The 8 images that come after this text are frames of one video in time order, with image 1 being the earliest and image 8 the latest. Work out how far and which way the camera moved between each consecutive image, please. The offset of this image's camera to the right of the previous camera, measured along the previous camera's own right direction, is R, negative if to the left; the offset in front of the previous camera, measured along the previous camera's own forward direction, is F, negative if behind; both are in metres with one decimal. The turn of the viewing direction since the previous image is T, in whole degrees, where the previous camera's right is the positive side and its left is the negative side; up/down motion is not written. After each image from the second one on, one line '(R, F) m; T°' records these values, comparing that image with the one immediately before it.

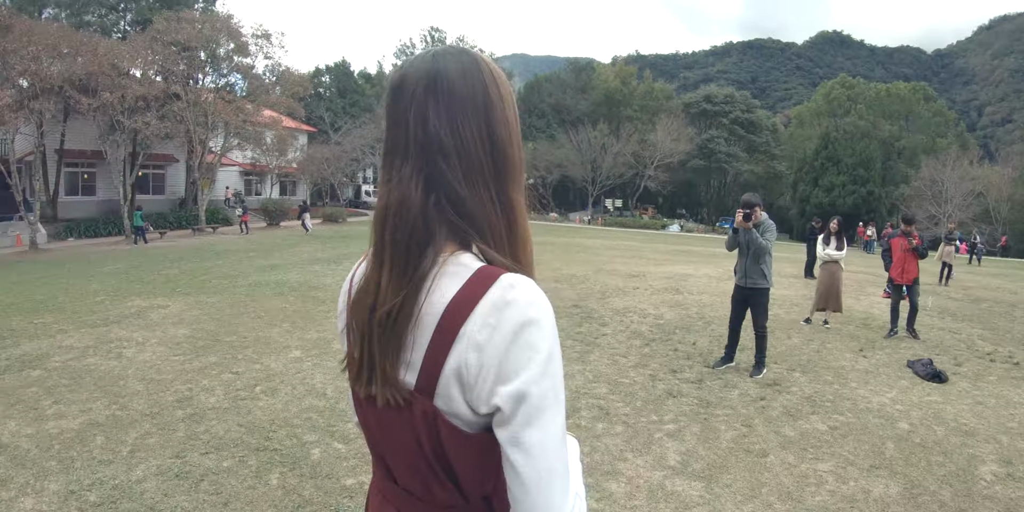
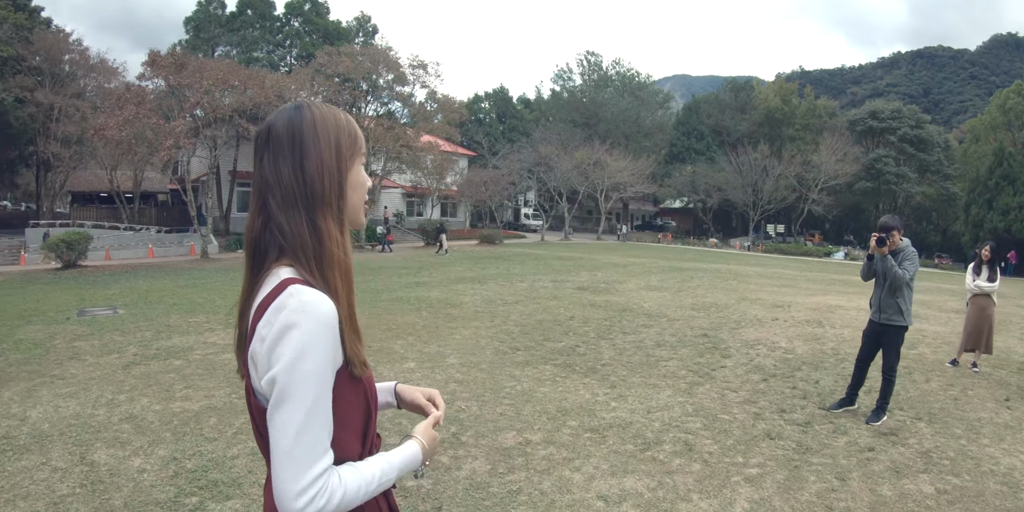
(+0.4, +0.1) m; -14°
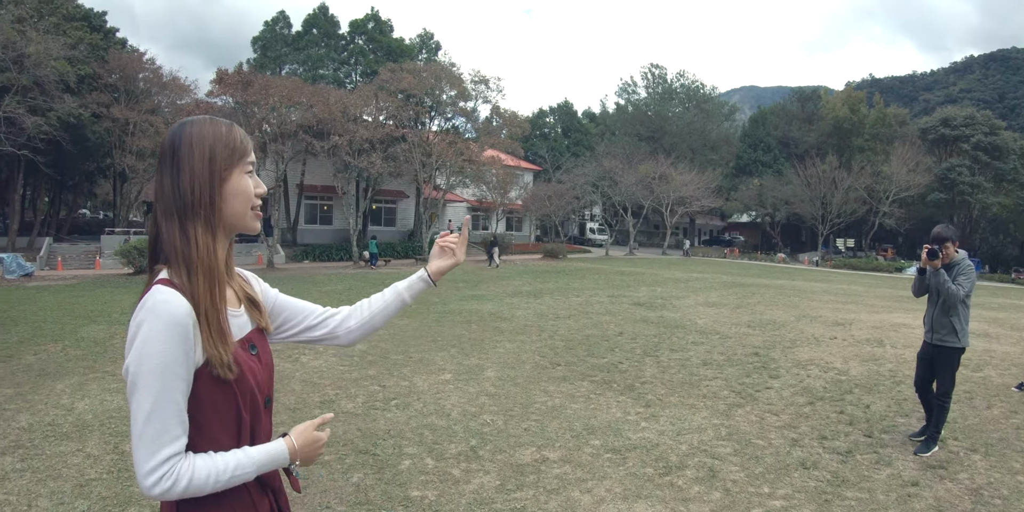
(+0.3, +0.1) m; -6°
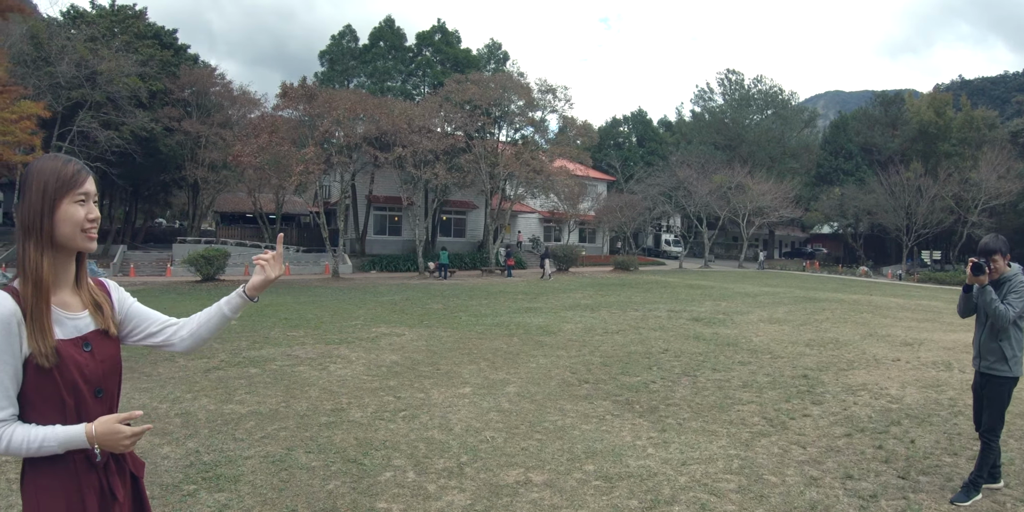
(+0.5, +0.3) m; -7°
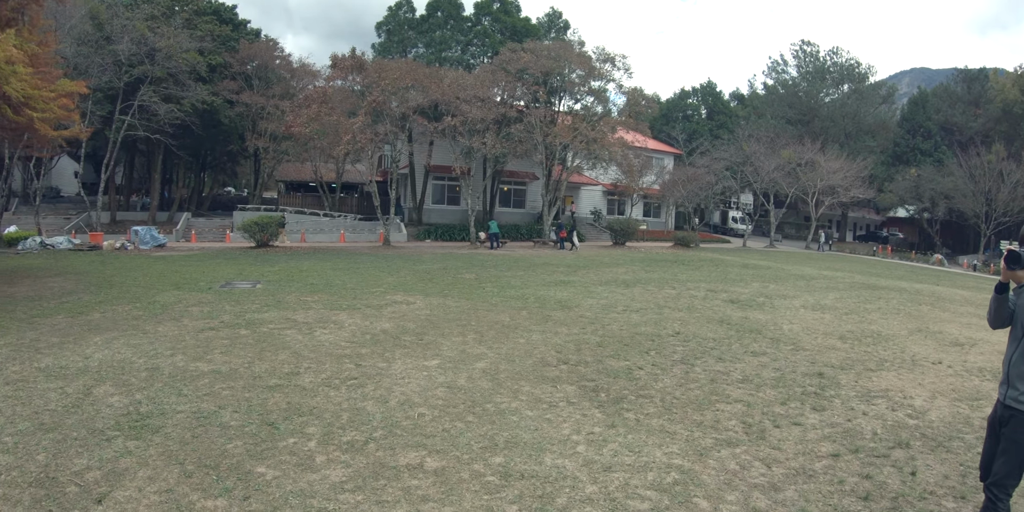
(+0.8, +0.8) m; -5°
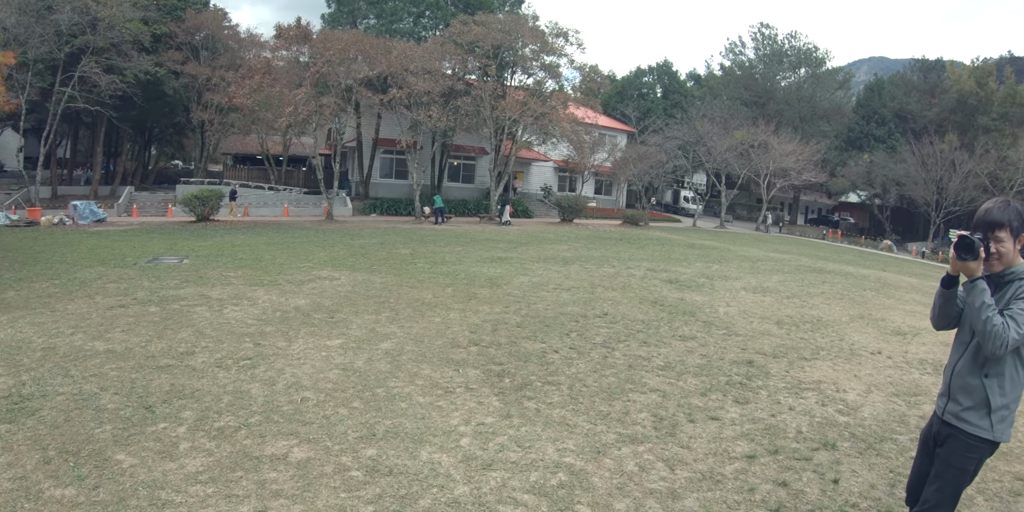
(+0.4, +0.6) m; +3°
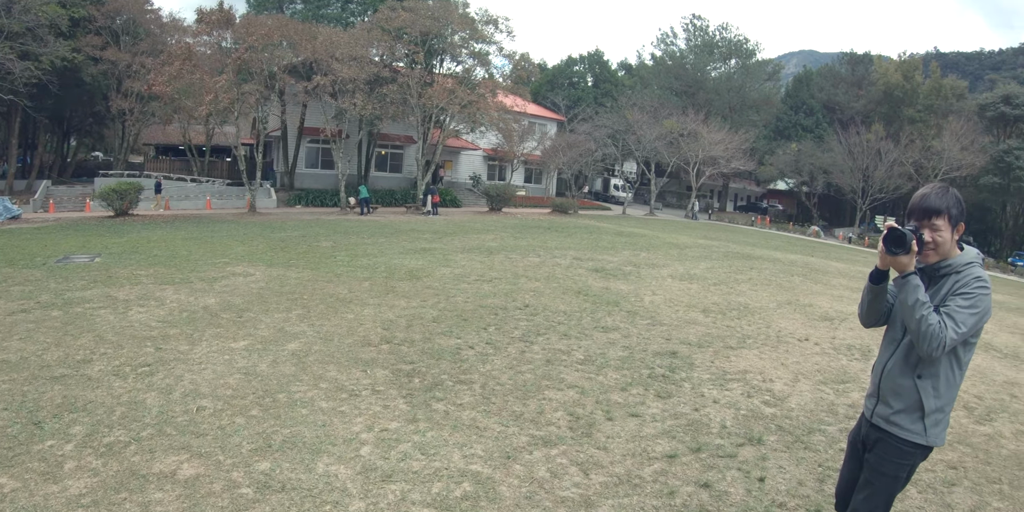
(+0.2, +0.3) m; +5°
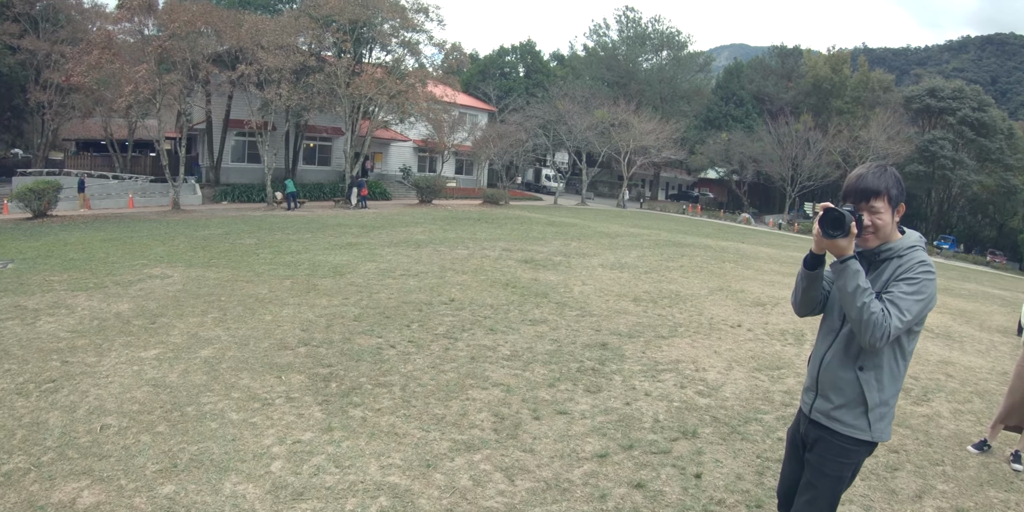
(+0.1, +0.2) m; +4°
